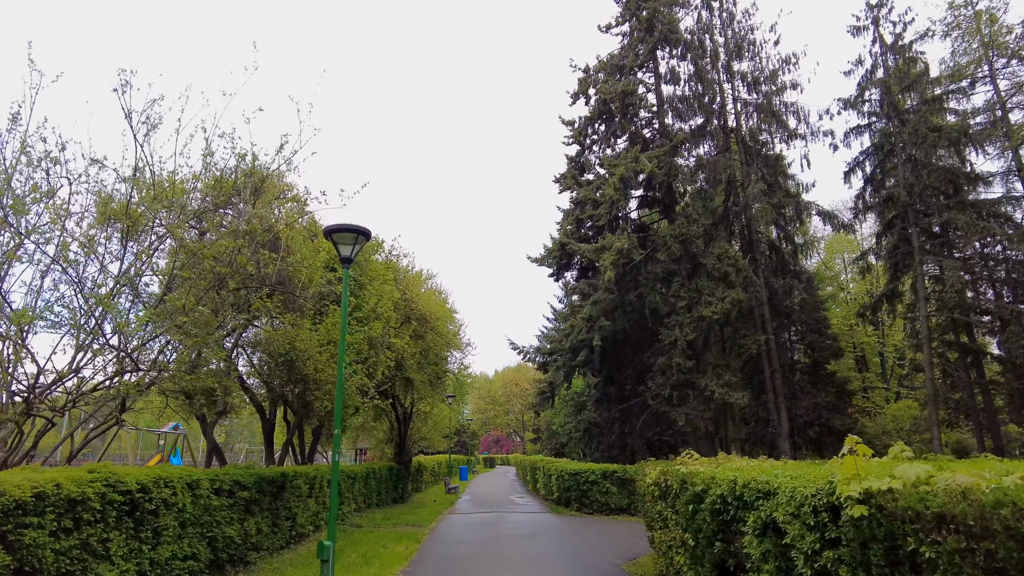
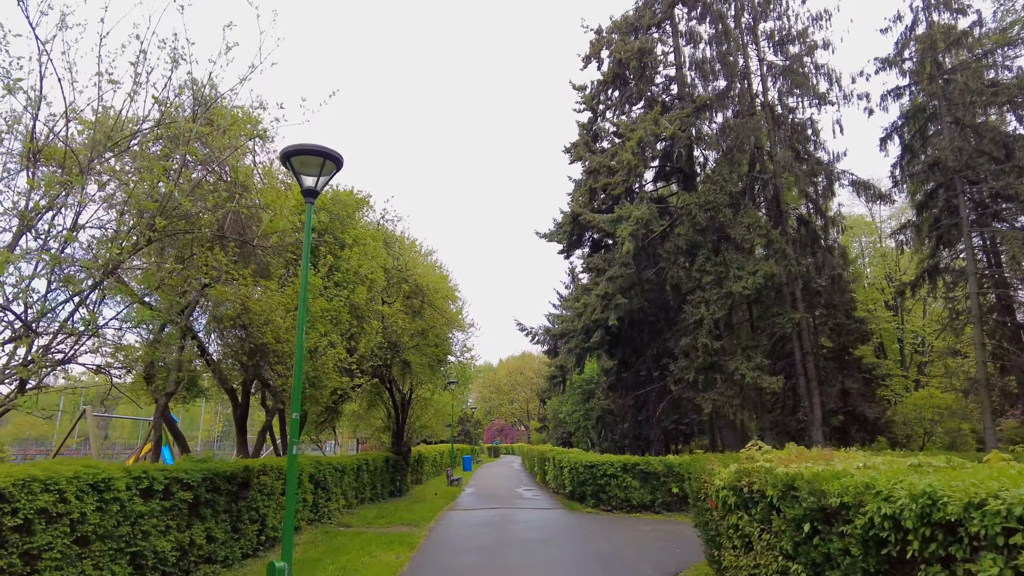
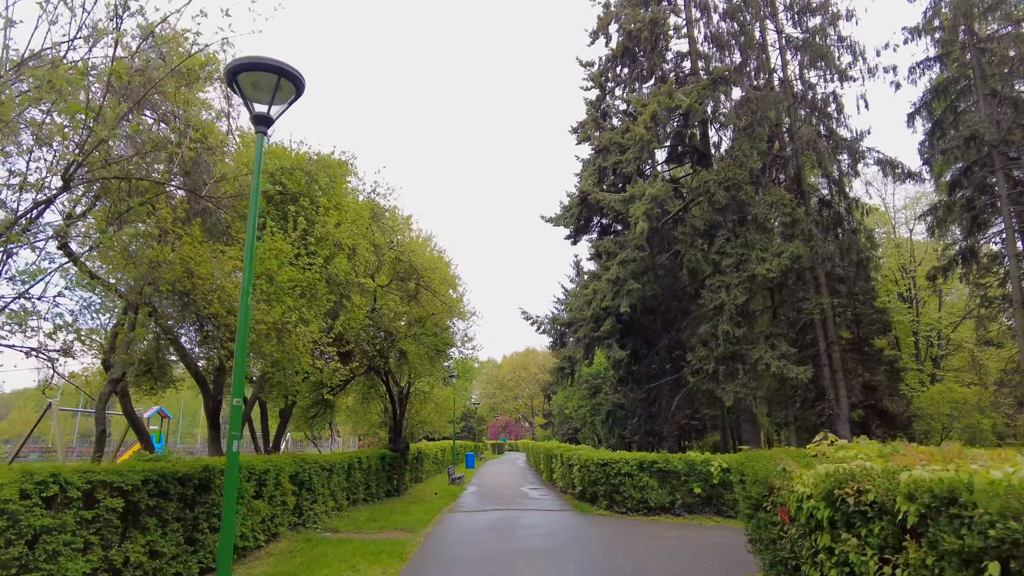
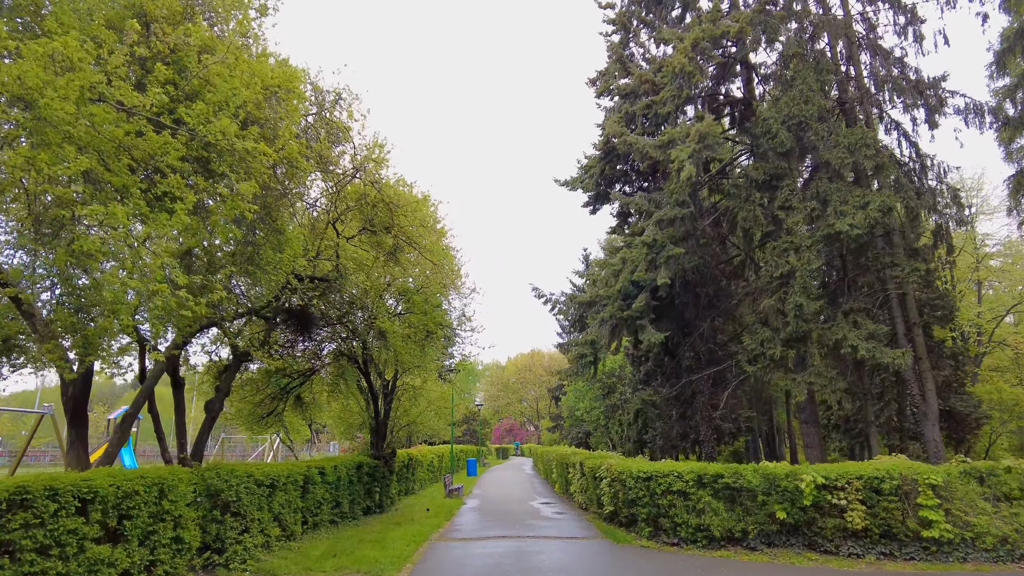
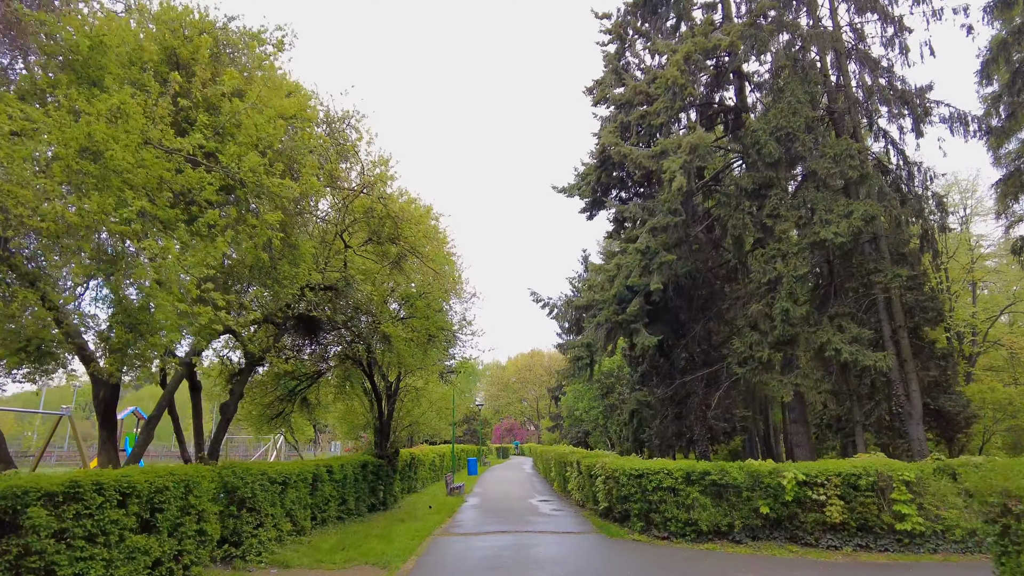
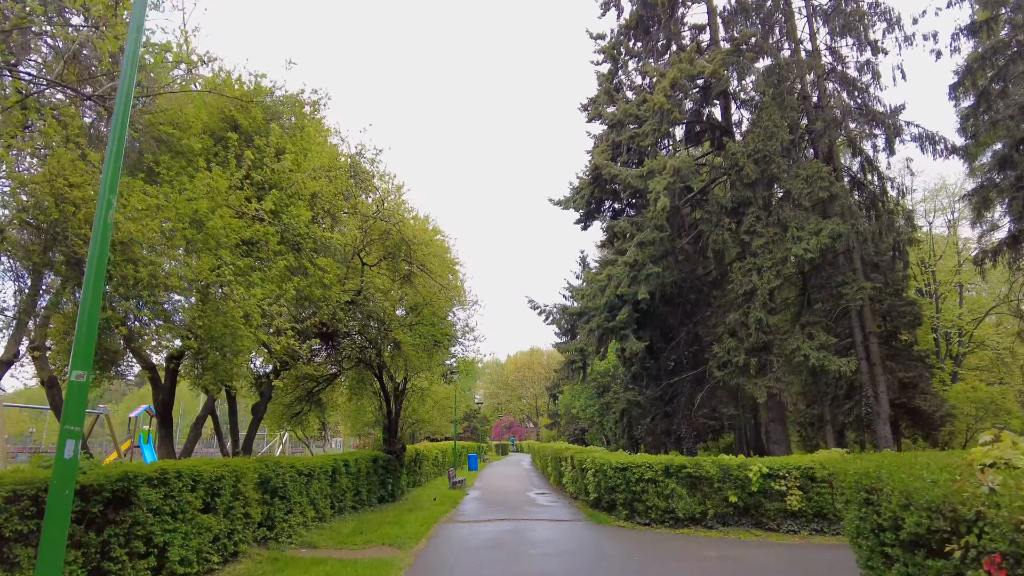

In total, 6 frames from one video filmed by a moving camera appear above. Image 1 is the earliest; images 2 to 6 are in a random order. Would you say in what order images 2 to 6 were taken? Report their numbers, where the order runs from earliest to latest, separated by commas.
2, 3, 6, 5, 4
